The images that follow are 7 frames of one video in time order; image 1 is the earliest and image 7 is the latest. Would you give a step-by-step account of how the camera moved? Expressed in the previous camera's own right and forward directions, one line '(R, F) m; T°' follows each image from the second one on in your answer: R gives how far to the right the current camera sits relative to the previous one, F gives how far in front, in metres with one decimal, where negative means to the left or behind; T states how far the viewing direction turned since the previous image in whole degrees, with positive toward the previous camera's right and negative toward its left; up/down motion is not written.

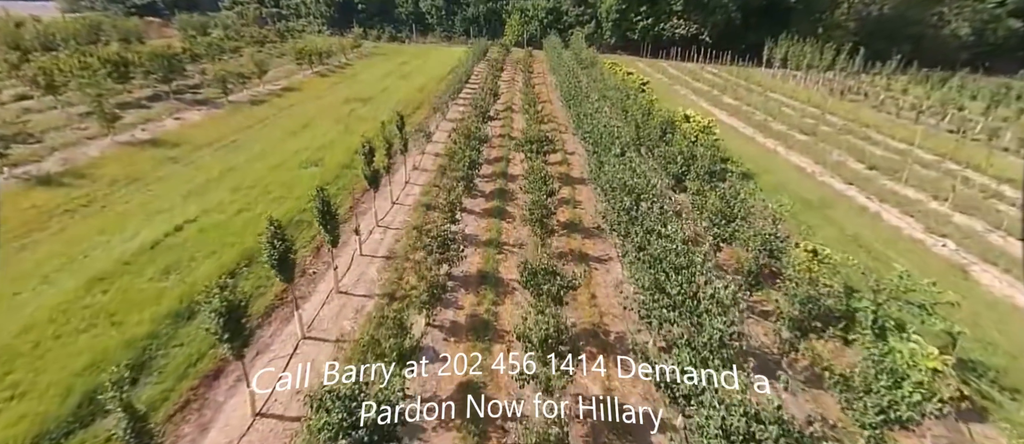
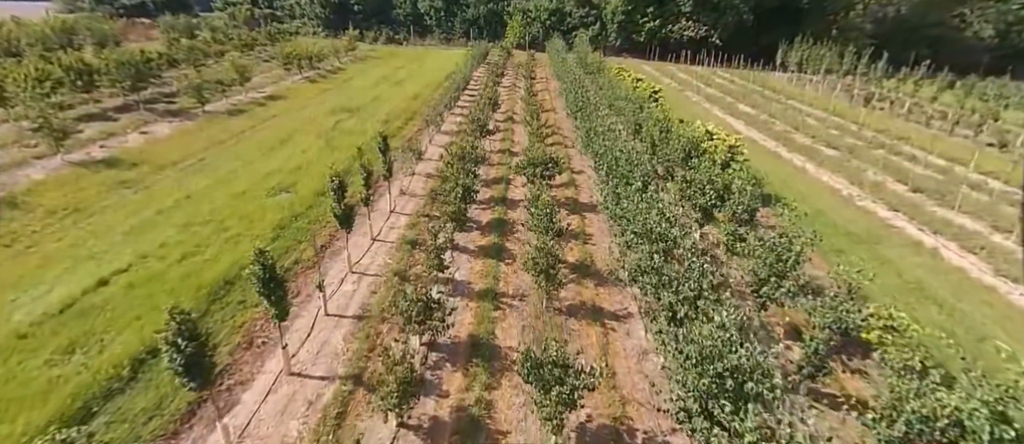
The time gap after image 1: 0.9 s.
(+0.1, +2.9) m; 0°
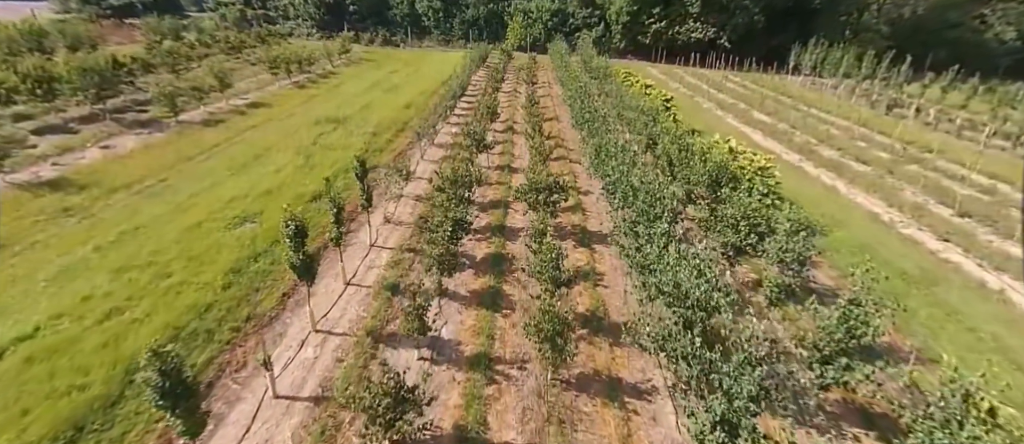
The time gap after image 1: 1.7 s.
(+0.1, +2.6) m; 0°
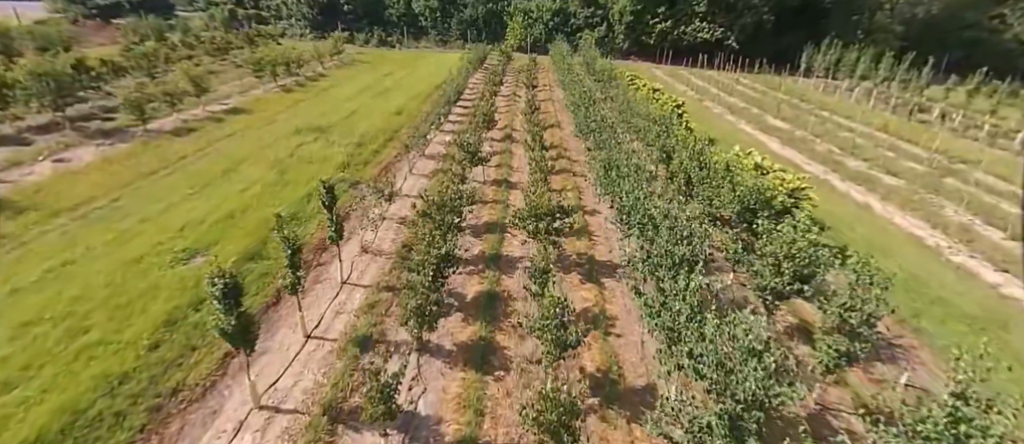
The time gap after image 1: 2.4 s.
(+0.2, +2.5) m; 0°
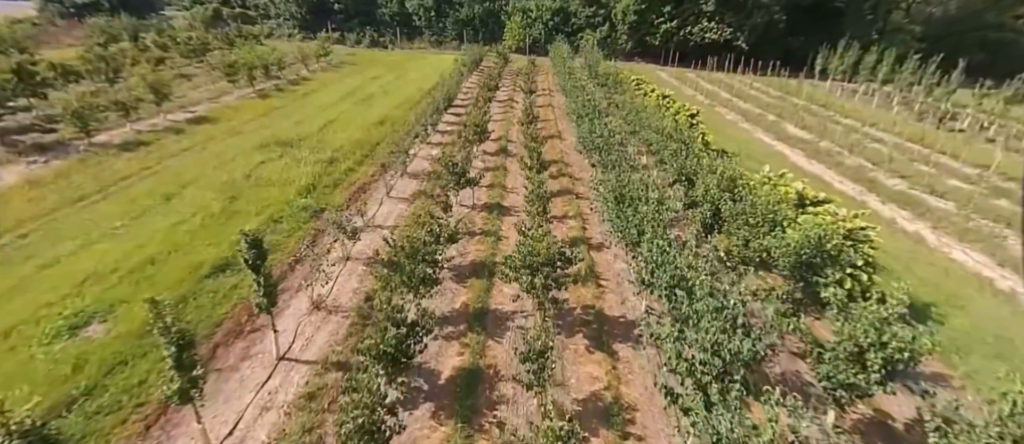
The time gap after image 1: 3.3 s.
(+0.3, +3.2) m; 0°
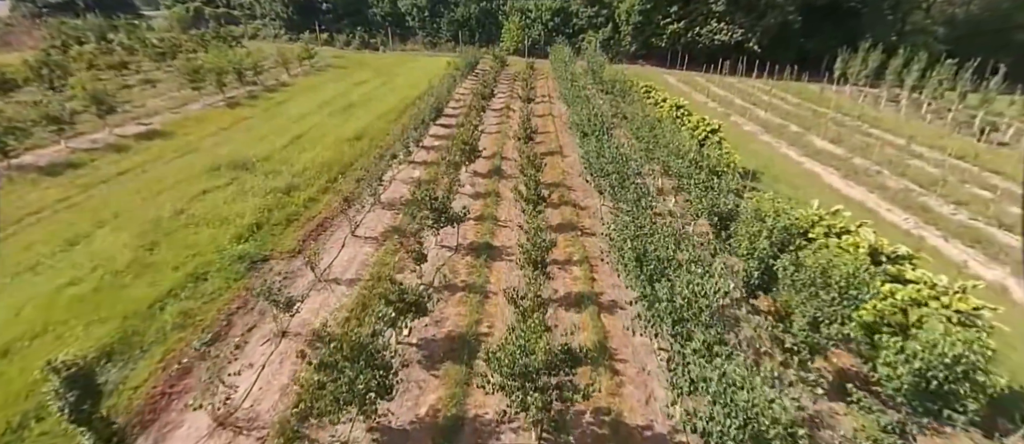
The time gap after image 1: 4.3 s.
(+0.3, +3.6) m; 0°
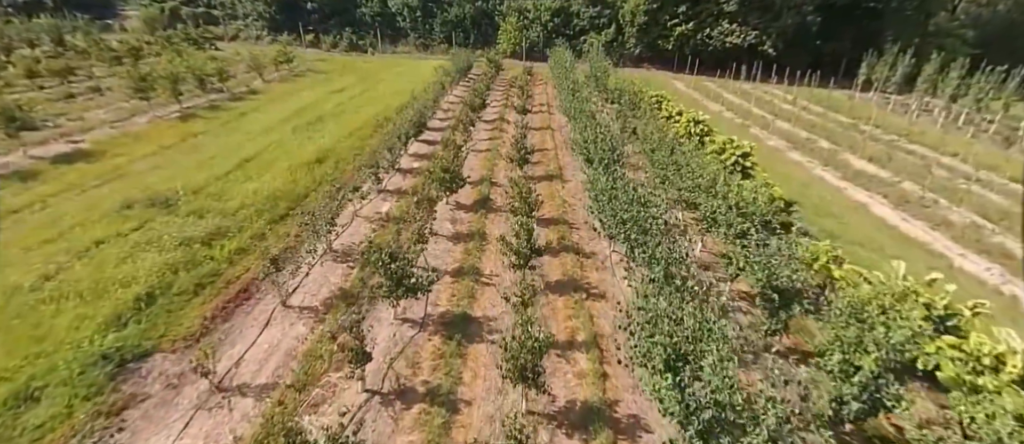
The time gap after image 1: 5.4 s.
(+0.5, +4.1) m; 0°
